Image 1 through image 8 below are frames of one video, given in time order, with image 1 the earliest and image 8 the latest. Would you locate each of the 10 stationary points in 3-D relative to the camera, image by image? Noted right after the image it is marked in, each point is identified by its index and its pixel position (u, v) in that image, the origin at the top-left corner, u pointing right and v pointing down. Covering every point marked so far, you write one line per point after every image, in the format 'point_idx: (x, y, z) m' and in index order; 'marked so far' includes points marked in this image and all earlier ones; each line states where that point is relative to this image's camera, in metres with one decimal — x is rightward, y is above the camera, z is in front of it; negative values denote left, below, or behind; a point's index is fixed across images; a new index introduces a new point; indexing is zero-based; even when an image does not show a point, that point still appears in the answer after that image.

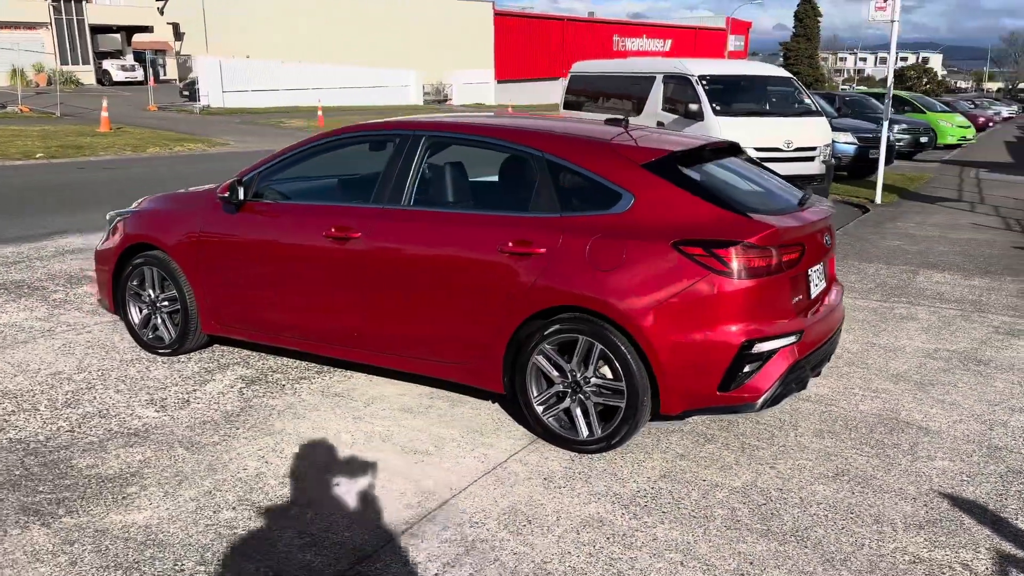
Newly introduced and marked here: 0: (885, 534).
0: (+1.4, -0.9, +3.2) m
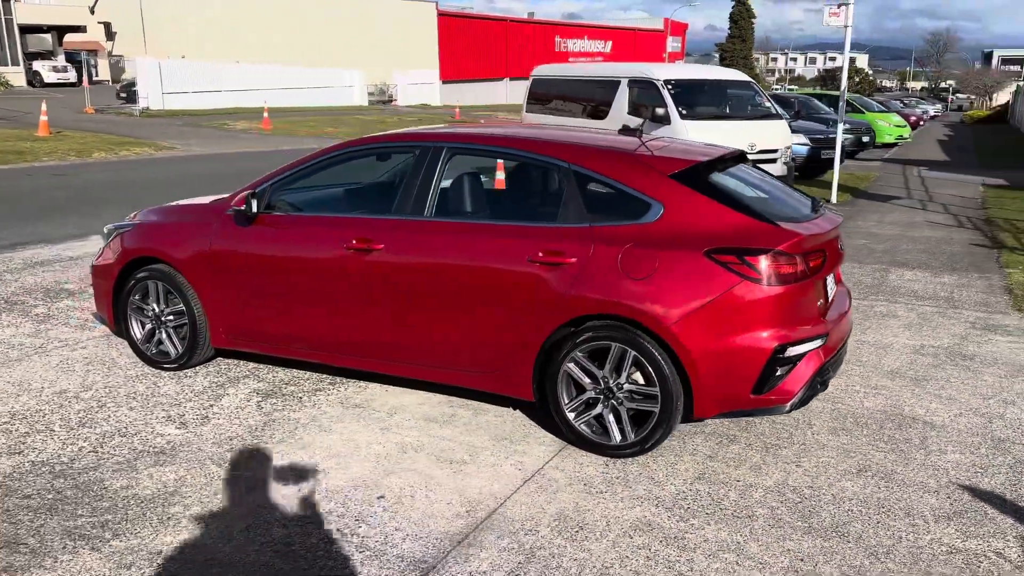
0: (+1.6, -1.0, +3.4) m
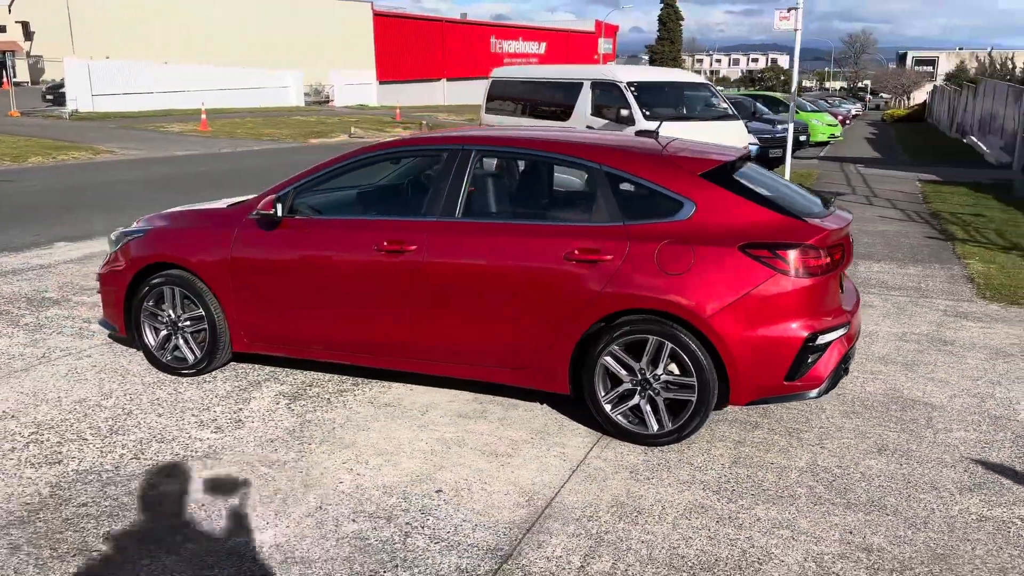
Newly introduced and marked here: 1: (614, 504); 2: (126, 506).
0: (+1.9, -0.9, +3.7) m
1: (+0.4, -0.9, +3.6) m
2: (-1.6, -0.9, +3.5) m
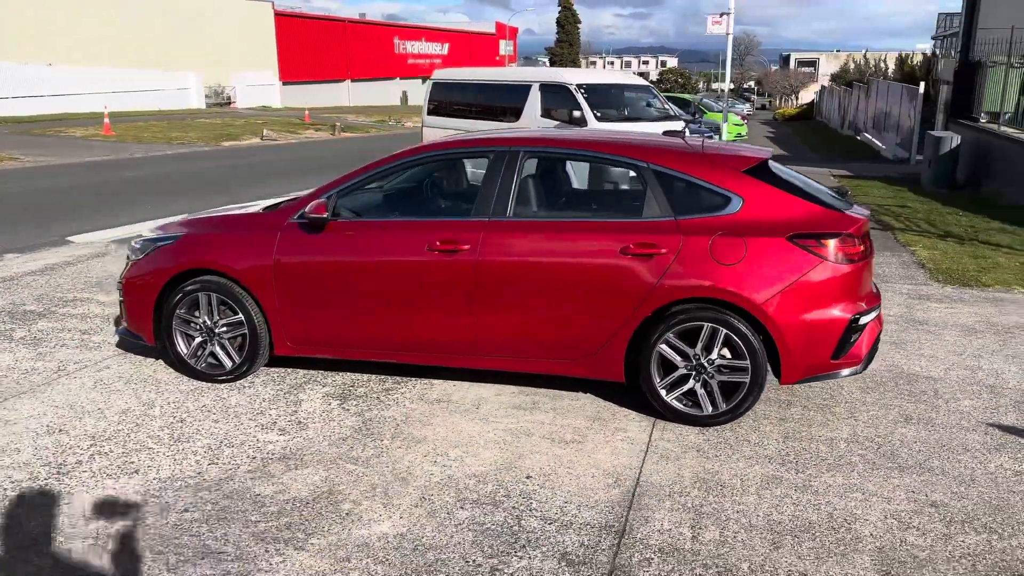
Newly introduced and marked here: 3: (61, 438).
0: (+2.3, -0.8, +4.1) m
1: (+0.8, -0.9, +3.8) m
2: (-1.2, -0.9, +3.5) m
3: (-2.3, -0.8, +4.3) m
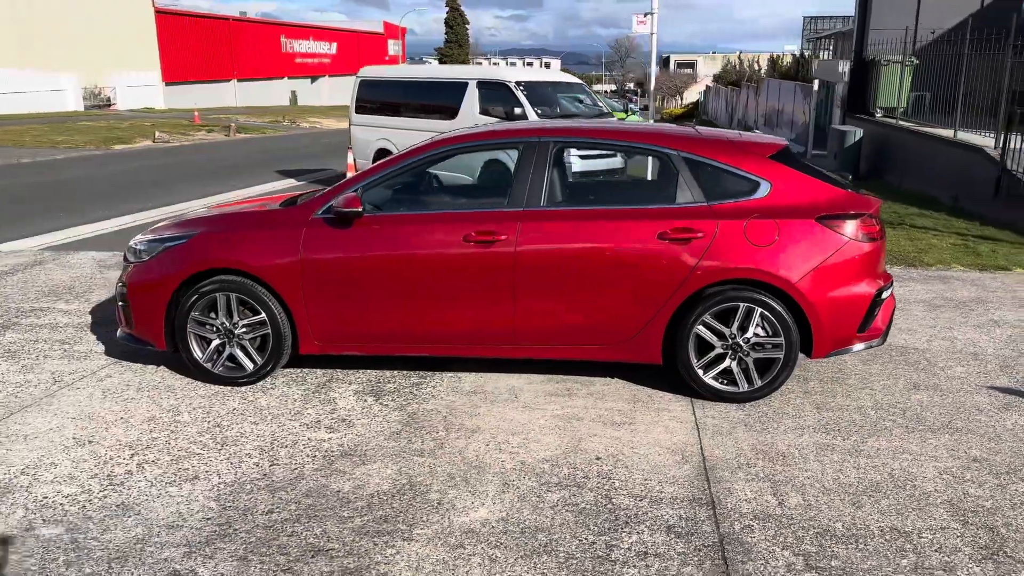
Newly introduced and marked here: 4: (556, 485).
0: (+2.5, -0.7, +4.4) m
1: (+1.2, -0.8, +4.0) m
2: (-0.8, -0.9, +3.5) m
3: (-2.0, -0.8, +4.0) m
4: (+0.2, -0.8, +3.6) m
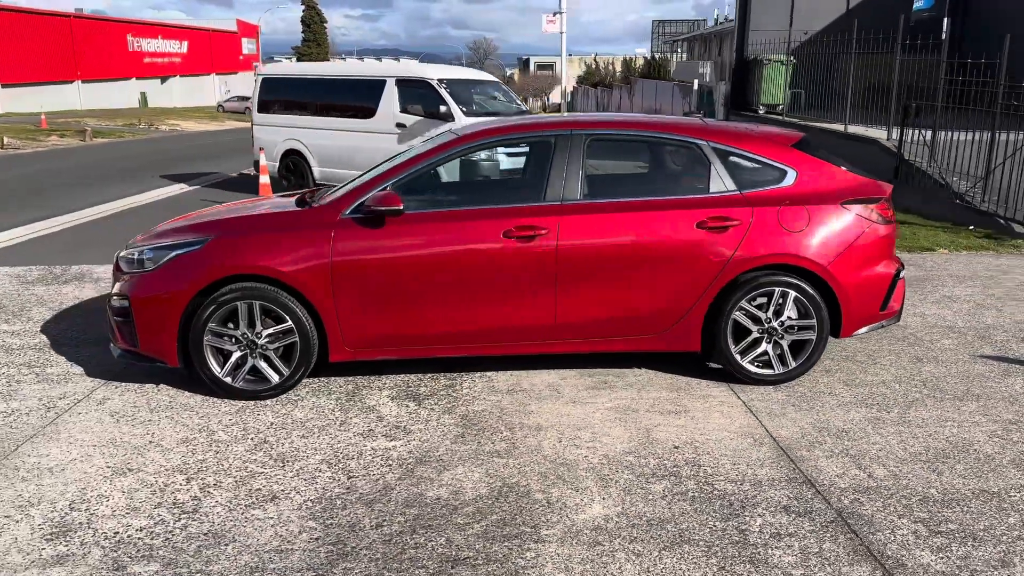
0: (+2.8, -0.5, +4.8) m
1: (+1.5, -0.7, +4.1) m
2: (-0.3, -0.9, +3.3) m
3: (-1.6, -0.8, +3.7) m
4: (+0.6, -0.8, +3.6) m
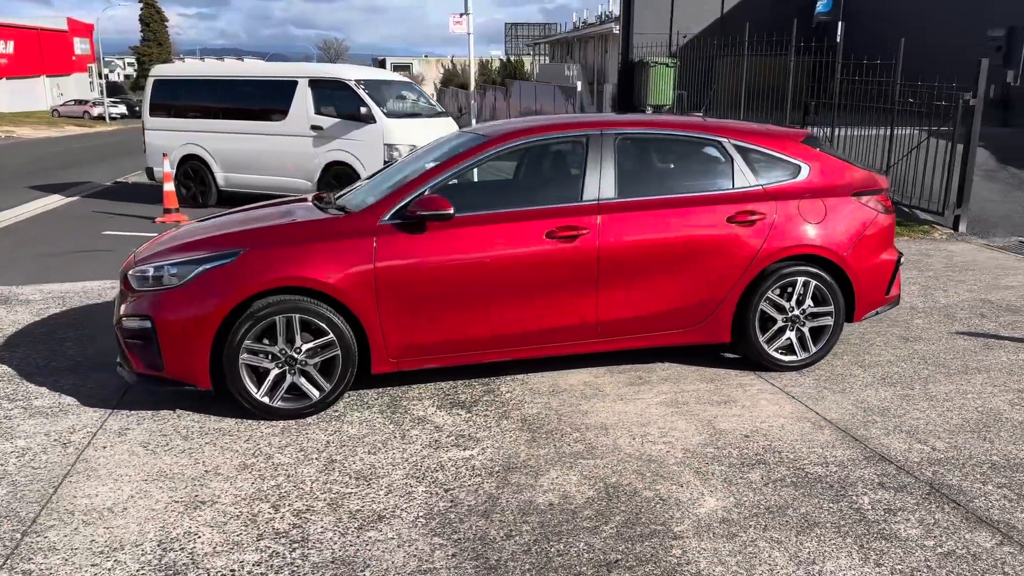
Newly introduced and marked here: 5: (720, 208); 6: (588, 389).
0: (+3.0, -0.4, +5.2) m
1: (+1.8, -0.6, +4.4) m
2: (+0.1, -0.9, +3.2) m
3: (-1.2, -0.9, +3.4) m
4: (+1.0, -0.8, +3.7) m
5: (+1.1, +0.4, +4.7) m
6: (+0.4, -0.6, +4.7) m
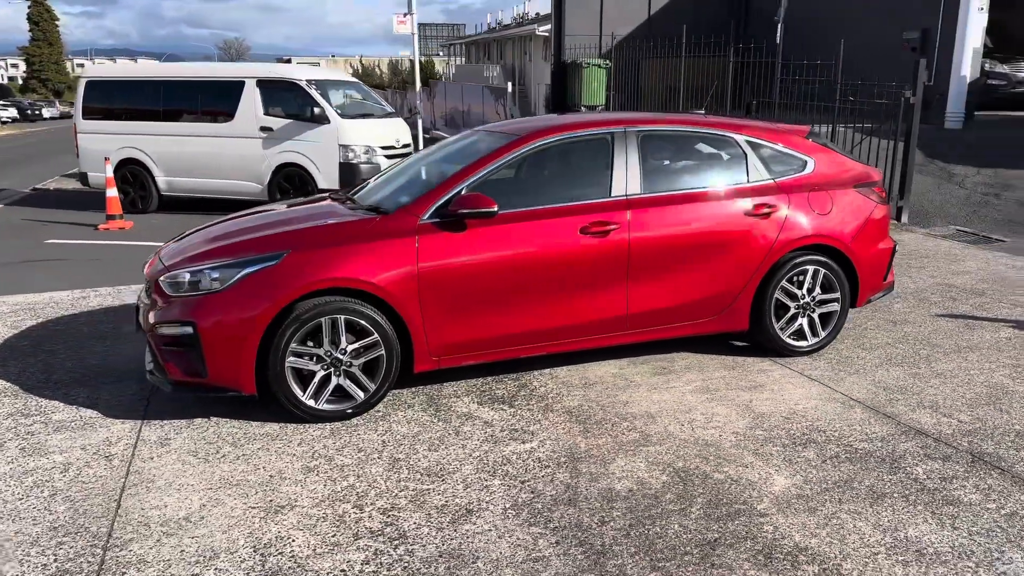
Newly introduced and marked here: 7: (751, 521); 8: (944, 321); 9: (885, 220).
0: (+3.1, -0.3, +5.6) m
1: (+2.0, -0.6, +4.6) m
2: (+0.5, -0.9, +3.3) m
3: (-0.8, -0.9, +3.4) m
4: (+1.3, -0.7, +3.9) m
5: (+1.3, +0.5, +4.9) m
6: (+0.6, -0.5, +4.8) m
7: (+0.9, -0.9, +3.2) m
8: (+3.1, -0.2, +6.0) m
9: (+2.4, +0.4, +5.4) m
